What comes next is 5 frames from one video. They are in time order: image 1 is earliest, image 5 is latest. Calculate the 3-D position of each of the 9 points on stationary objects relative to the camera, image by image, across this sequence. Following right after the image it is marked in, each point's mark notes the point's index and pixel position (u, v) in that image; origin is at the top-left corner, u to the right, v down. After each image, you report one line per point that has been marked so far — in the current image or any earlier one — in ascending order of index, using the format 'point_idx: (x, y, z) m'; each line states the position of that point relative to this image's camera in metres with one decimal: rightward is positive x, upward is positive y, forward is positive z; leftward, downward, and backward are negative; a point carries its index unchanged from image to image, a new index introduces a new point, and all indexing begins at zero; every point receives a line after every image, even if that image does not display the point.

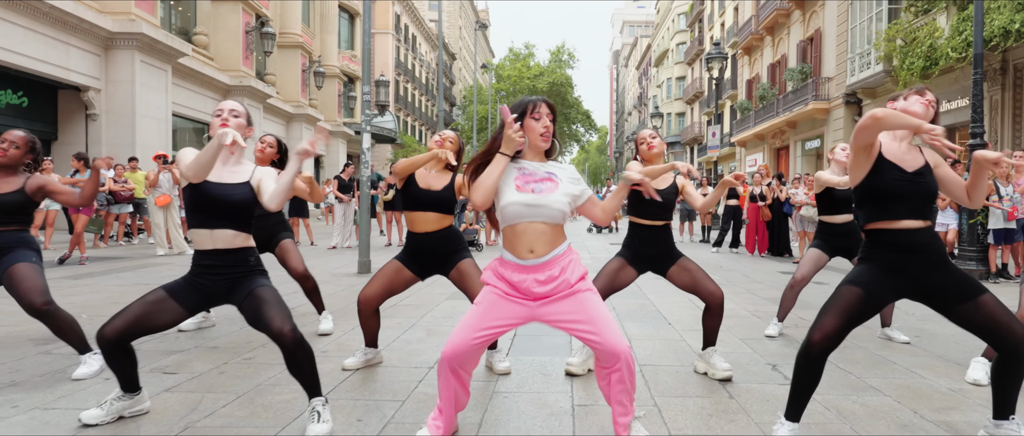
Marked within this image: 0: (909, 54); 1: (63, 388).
0: (+7.8, +3.3, +19.1) m
1: (-1.6, -0.6, +3.5) m
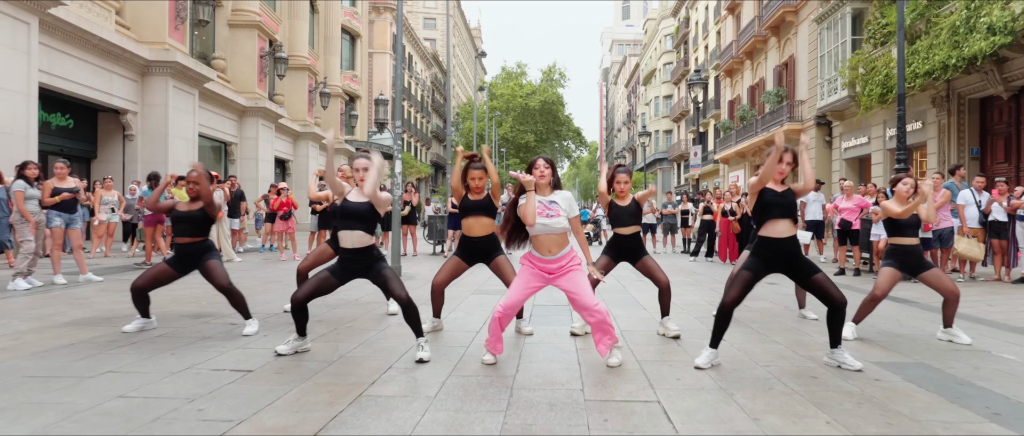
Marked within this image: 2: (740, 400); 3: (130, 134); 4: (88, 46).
0: (+7.7, +3.0, +21.1) m
1: (-1.5, -0.7, +5.4) m
2: (+0.9, -0.7, +3.8) m
3: (-7.7, +1.7, +19.7) m
4: (-7.5, +3.0, +17.2) m
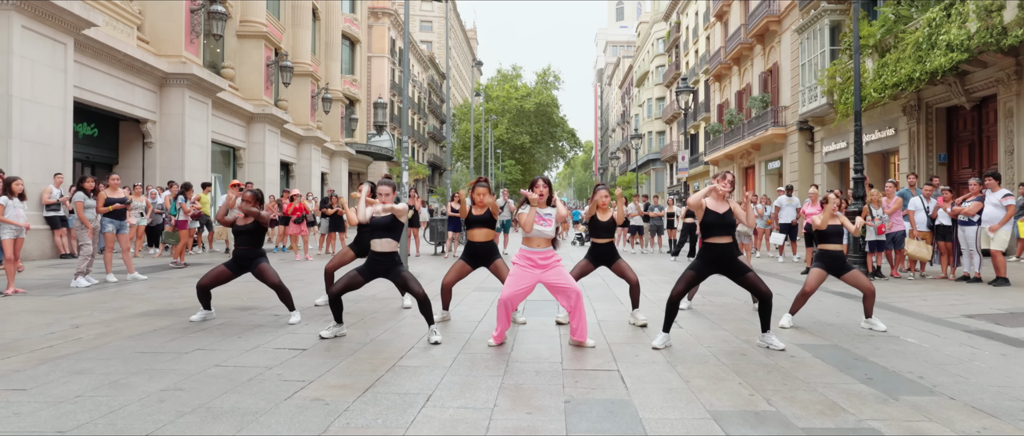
0: (+7.6, +2.9, +22.3) m
1: (-1.5, -0.7, +6.6) m
2: (+0.9, -0.8, +5.0) m
3: (-7.8, +1.6, +20.9) m
4: (-7.6, +3.0, +18.4) m
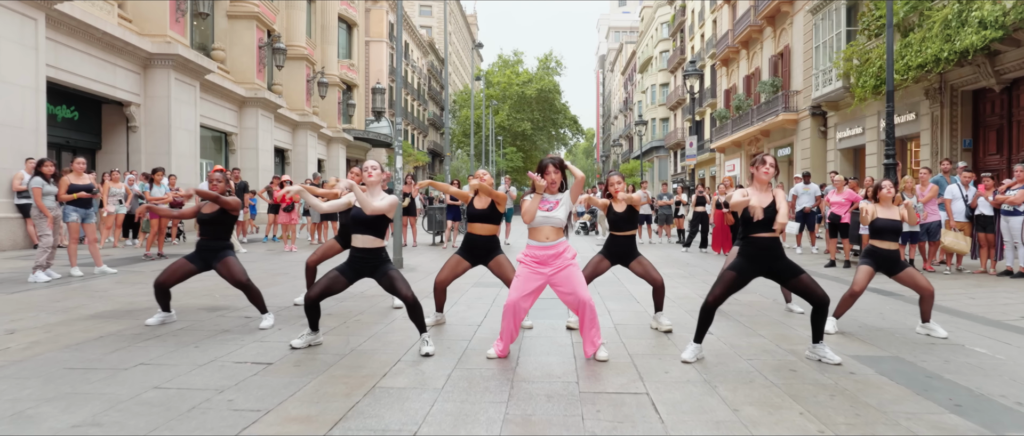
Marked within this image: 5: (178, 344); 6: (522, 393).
0: (+7.7, +3.2, +21.4) m
1: (-1.5, -0.7, +5.7) m
2: (+0.9, -0.7, +4.1) m
3: (-7.8, +1.9, +20.0) m
4: (-7.5, +3.2, +17.4) m
5: (-1.8, -0.7, +5.2) m
6: (0.0, -0.7, +4.1) m
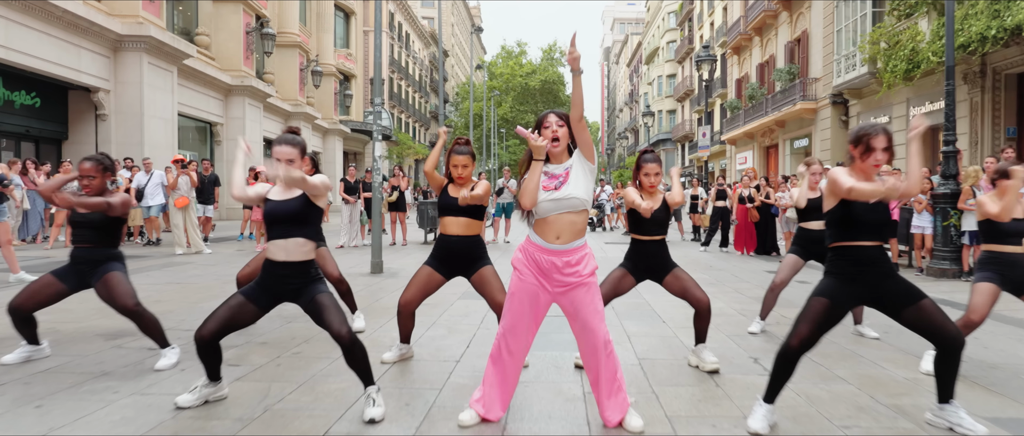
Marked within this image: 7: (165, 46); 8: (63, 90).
0: (+7.7, +3.3, +19.7) m
1: (-1.5, -0.7, +4.1) m
2: (+0.8, -0.8, +2.5) m
3: (-7.8, +2.0, +18.4) m
4: (-7.5, +3.3, +15.9) m
5: (-1.8, -0.7, +3.6) m
6: (0.0, -0.7, +2.5) m
7: (-6.9, +3.4, +19.2) m
8: (-8.4, +2.4, +18.2) m
